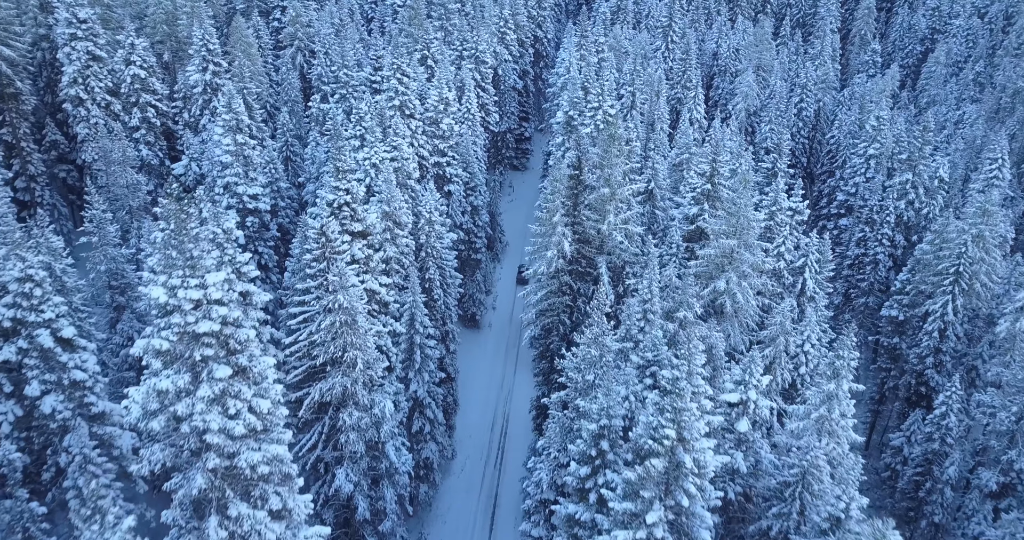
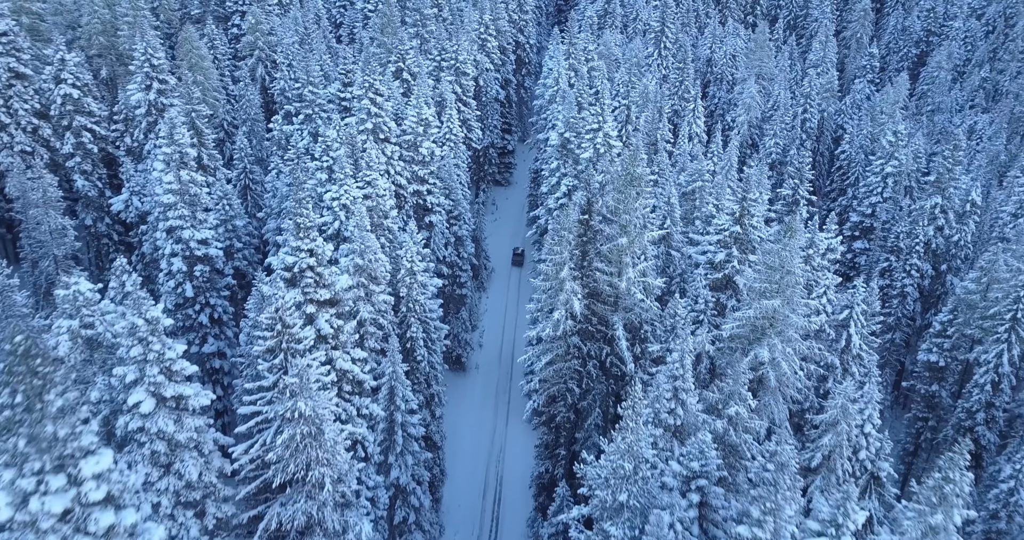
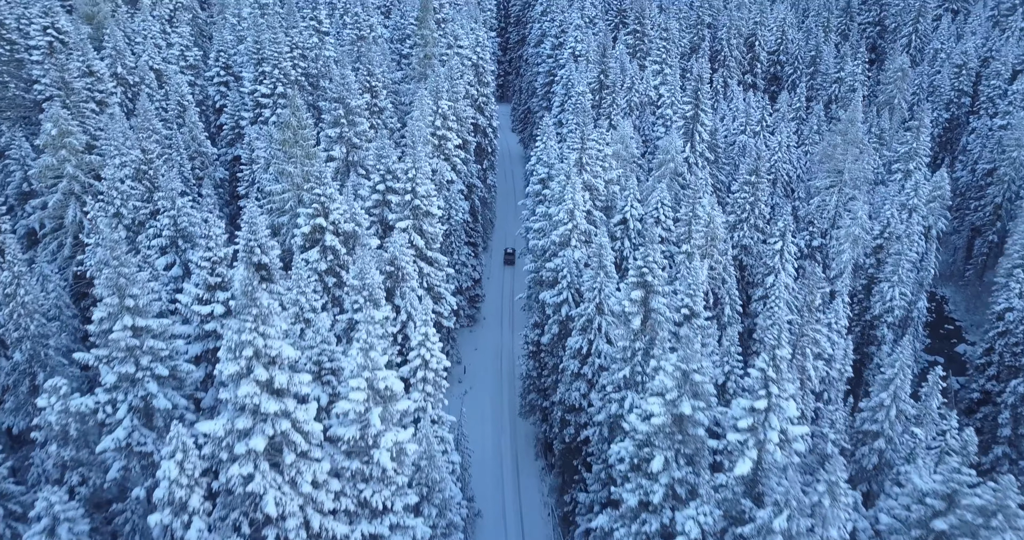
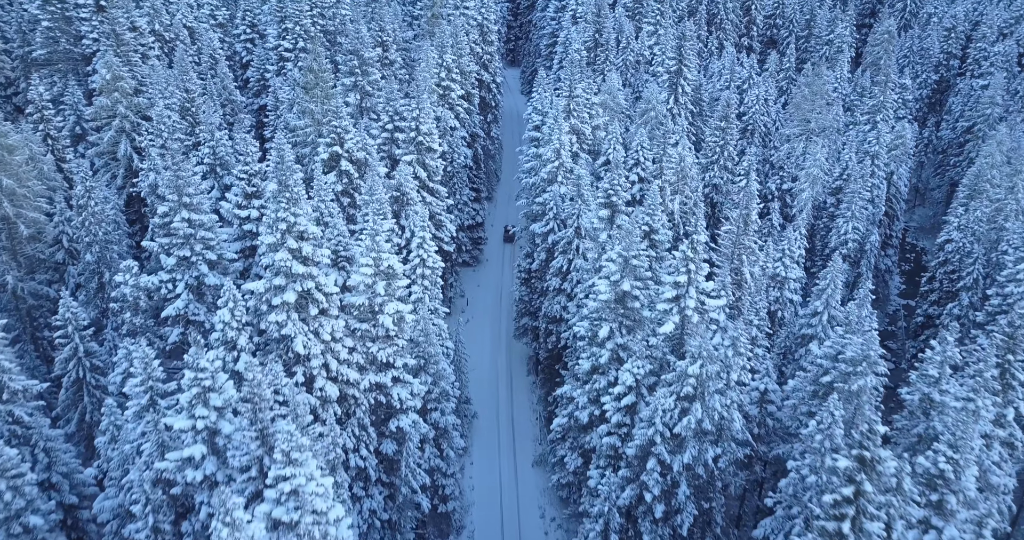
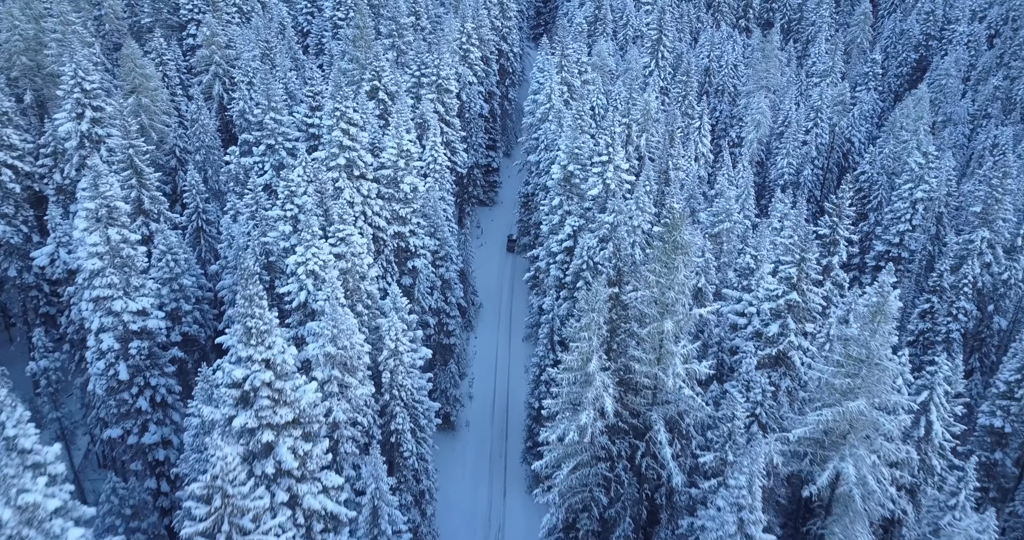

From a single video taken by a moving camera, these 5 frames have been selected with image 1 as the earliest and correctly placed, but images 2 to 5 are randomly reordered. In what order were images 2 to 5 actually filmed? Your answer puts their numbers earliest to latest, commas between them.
2, 5, 4, 3
